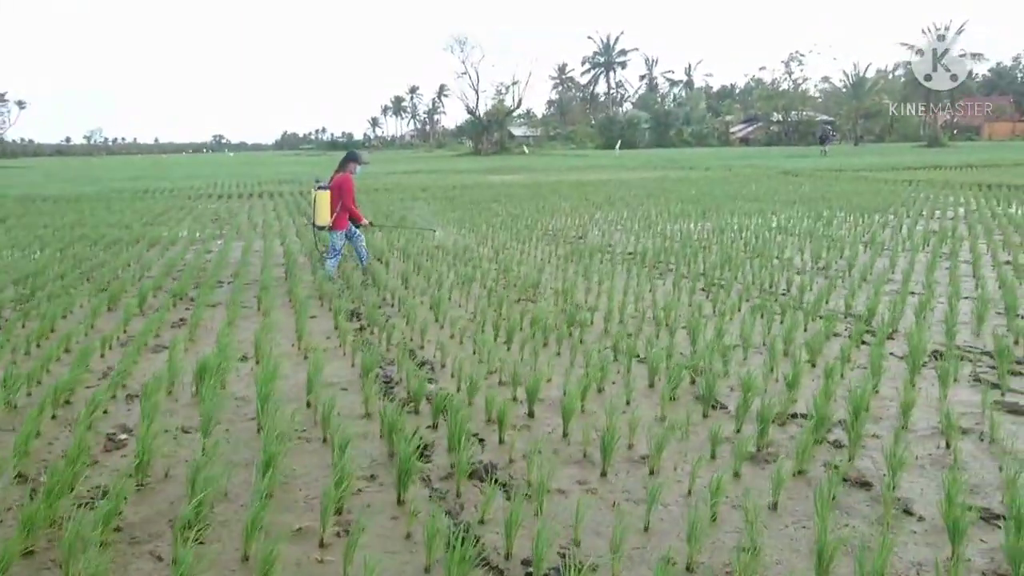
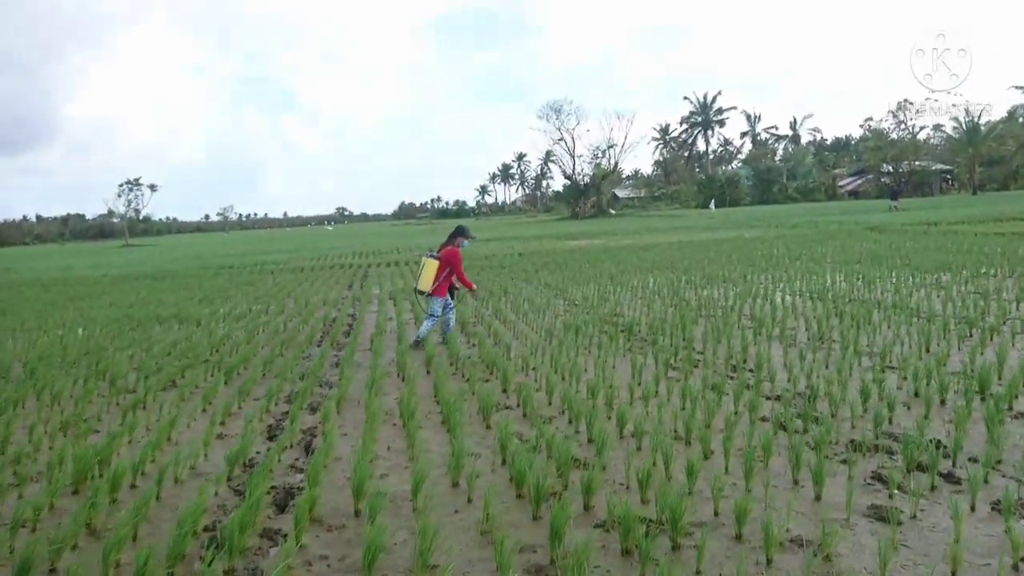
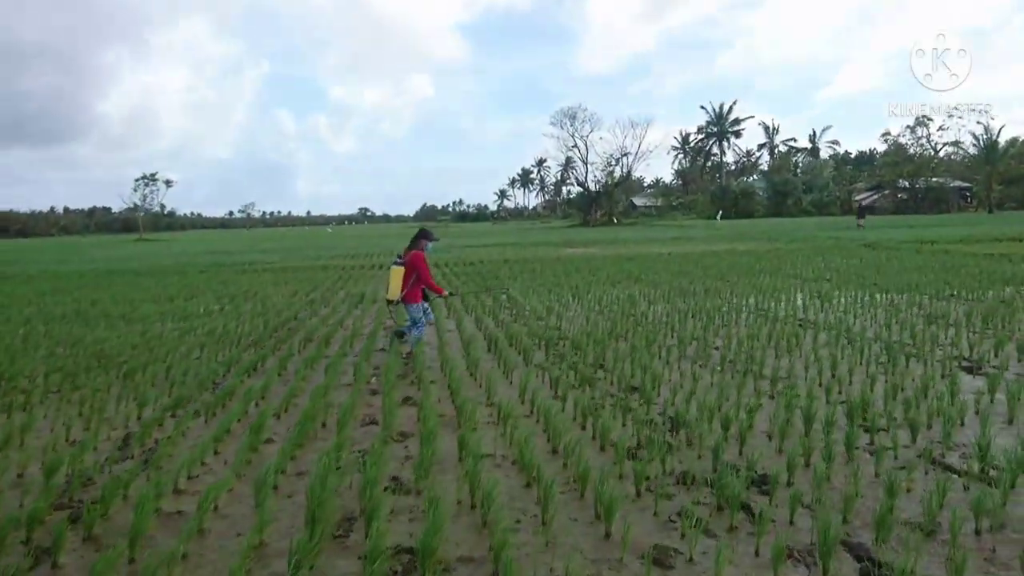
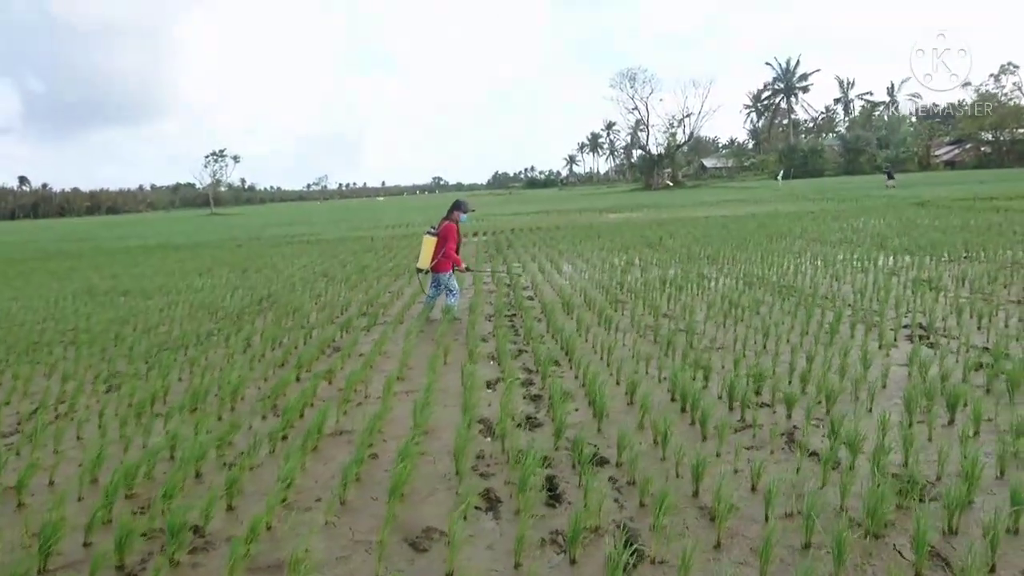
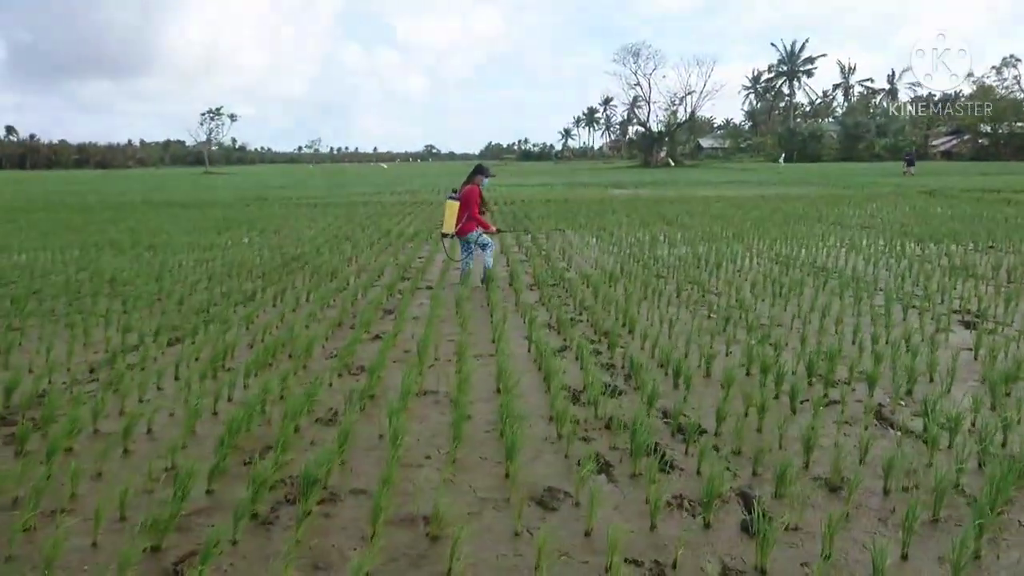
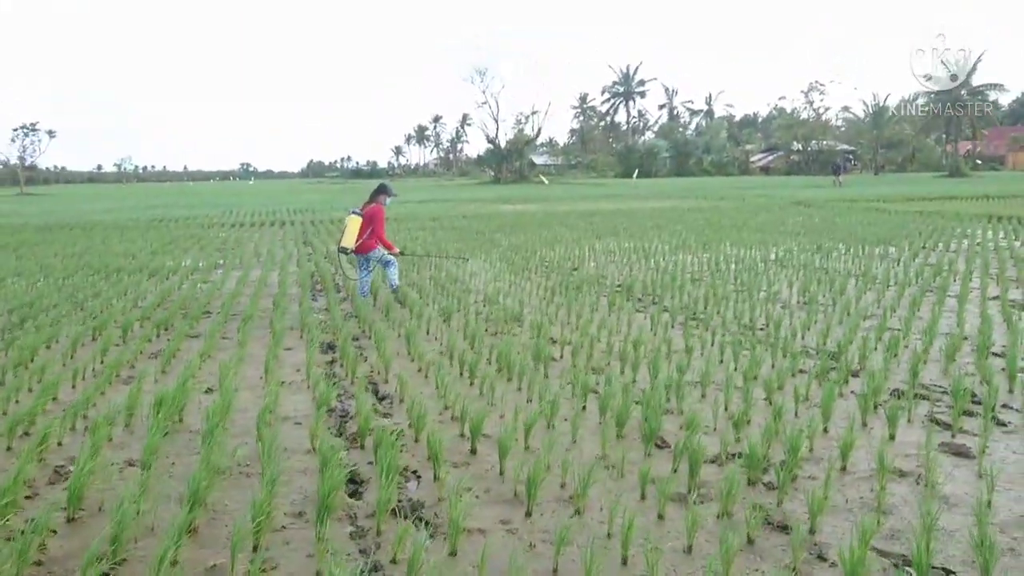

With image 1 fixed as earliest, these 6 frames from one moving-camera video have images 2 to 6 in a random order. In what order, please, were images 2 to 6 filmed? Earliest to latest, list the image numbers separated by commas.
6, 2, 3, 5, 4
